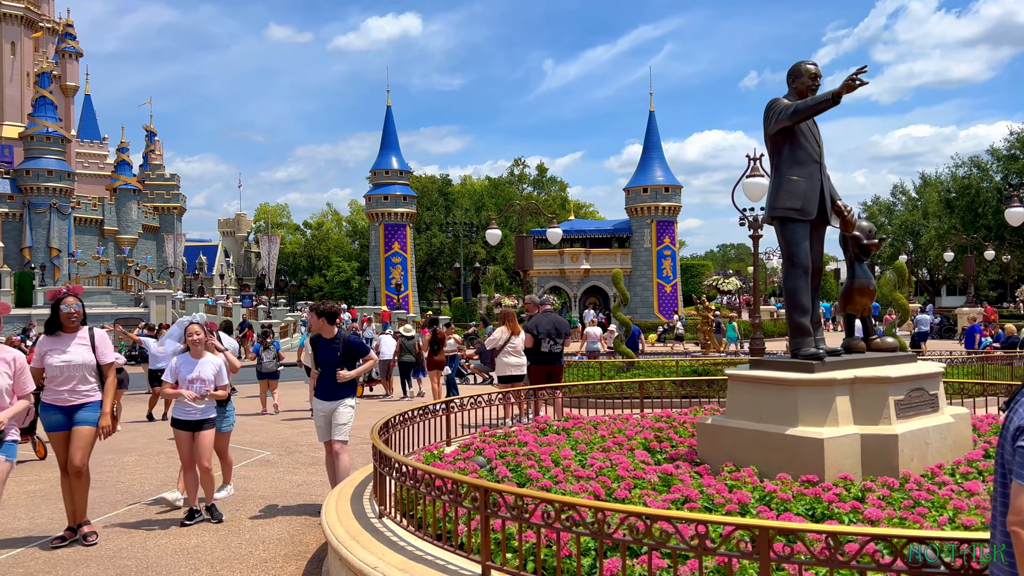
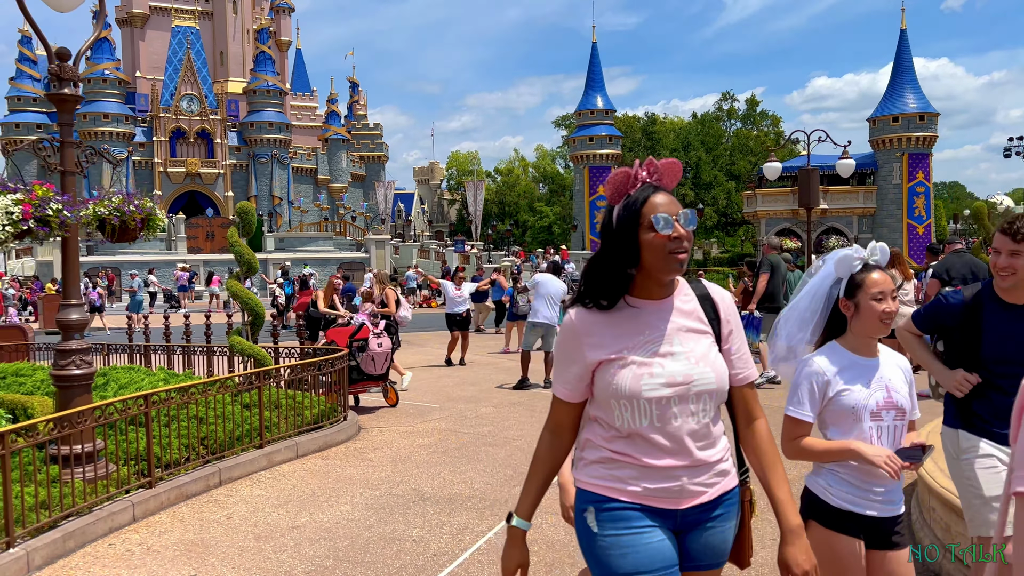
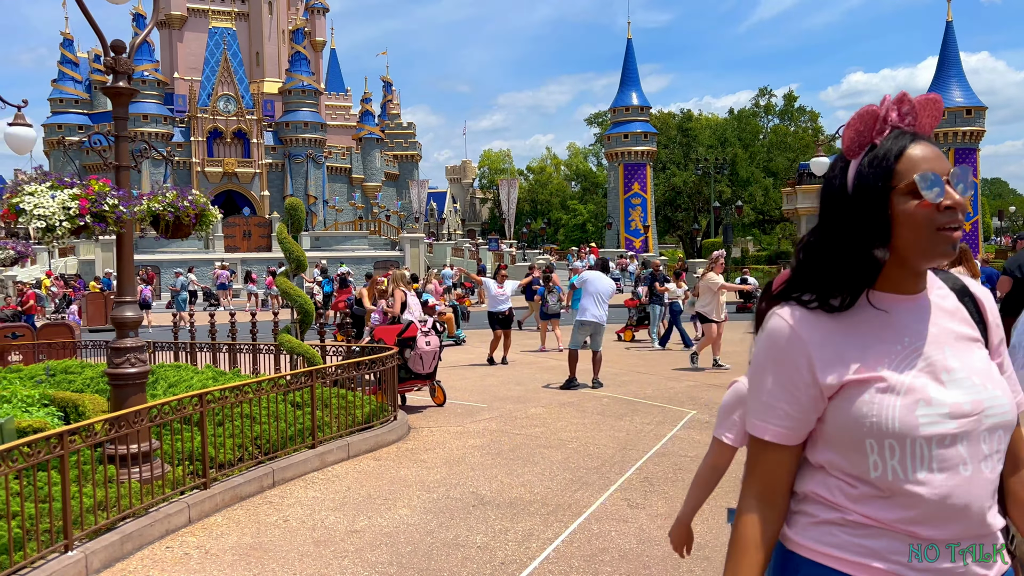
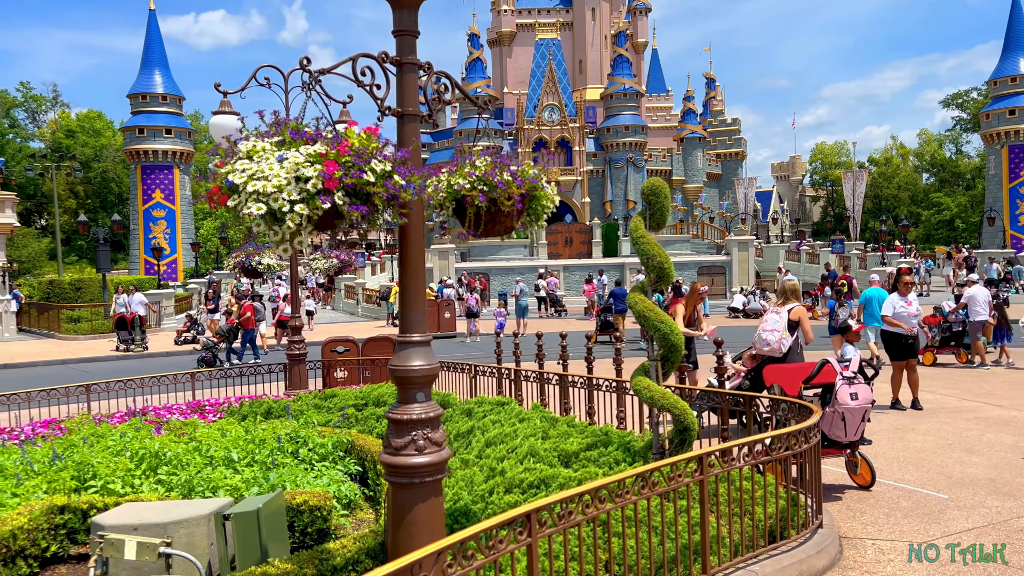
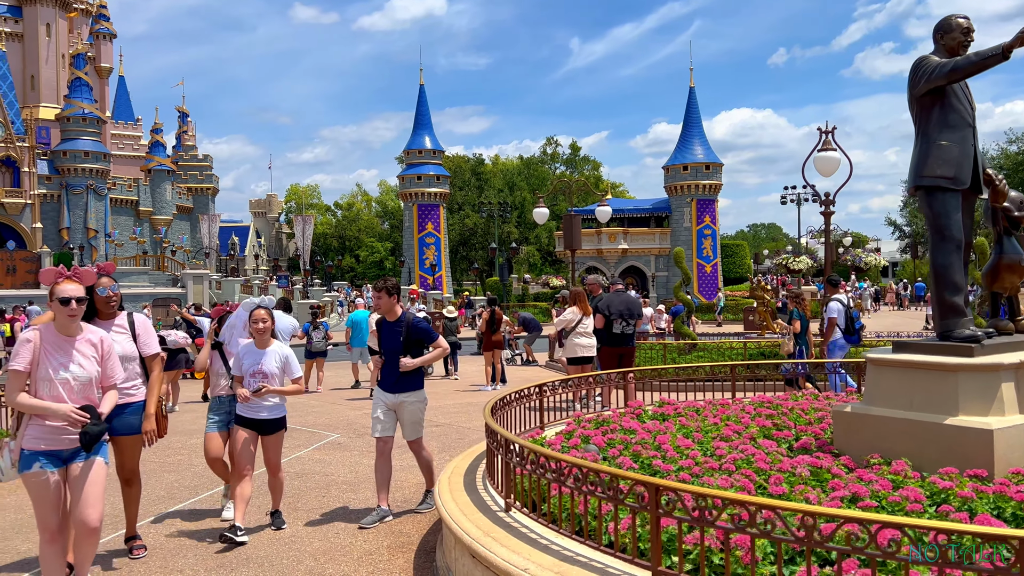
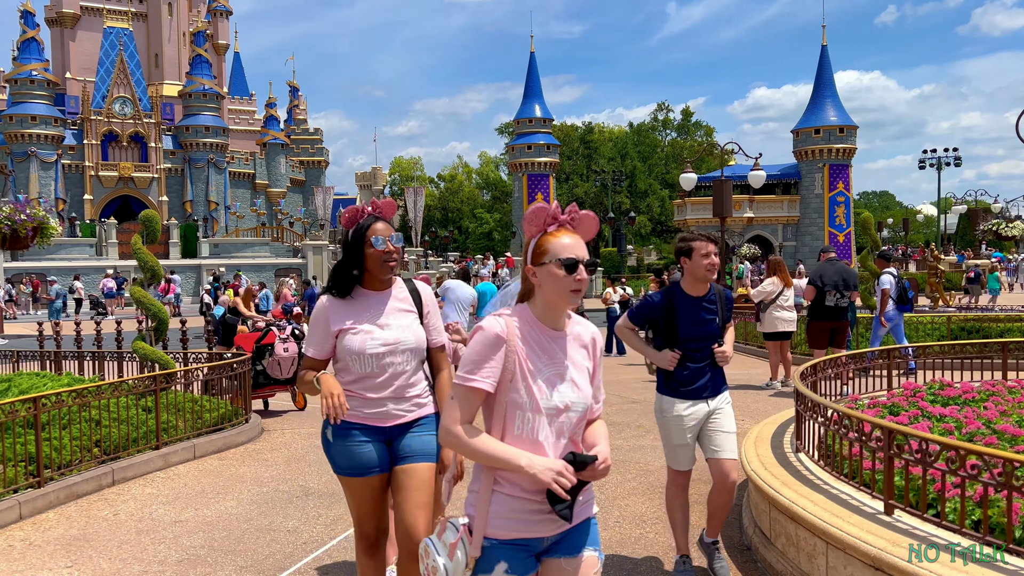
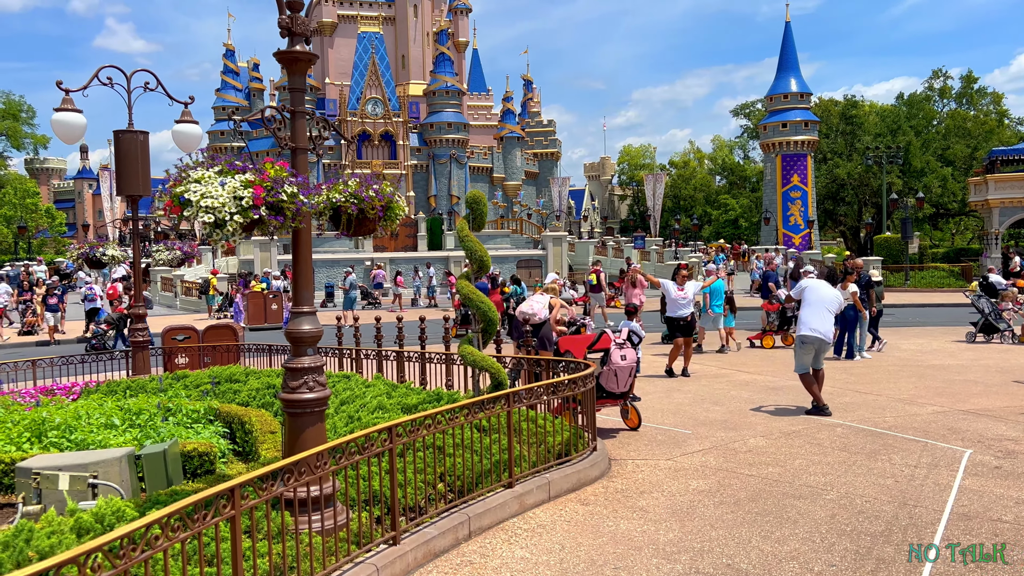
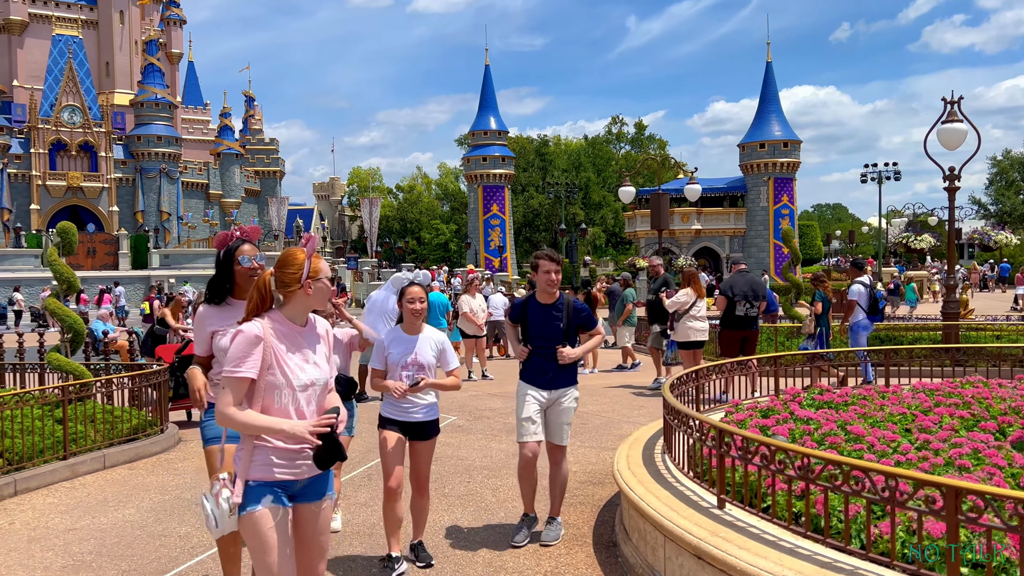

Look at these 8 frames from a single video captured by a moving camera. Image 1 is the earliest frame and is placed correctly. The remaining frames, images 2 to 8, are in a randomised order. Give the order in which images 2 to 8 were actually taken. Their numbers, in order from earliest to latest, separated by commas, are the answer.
5, 8, 6, 2, 3, 7, 4
